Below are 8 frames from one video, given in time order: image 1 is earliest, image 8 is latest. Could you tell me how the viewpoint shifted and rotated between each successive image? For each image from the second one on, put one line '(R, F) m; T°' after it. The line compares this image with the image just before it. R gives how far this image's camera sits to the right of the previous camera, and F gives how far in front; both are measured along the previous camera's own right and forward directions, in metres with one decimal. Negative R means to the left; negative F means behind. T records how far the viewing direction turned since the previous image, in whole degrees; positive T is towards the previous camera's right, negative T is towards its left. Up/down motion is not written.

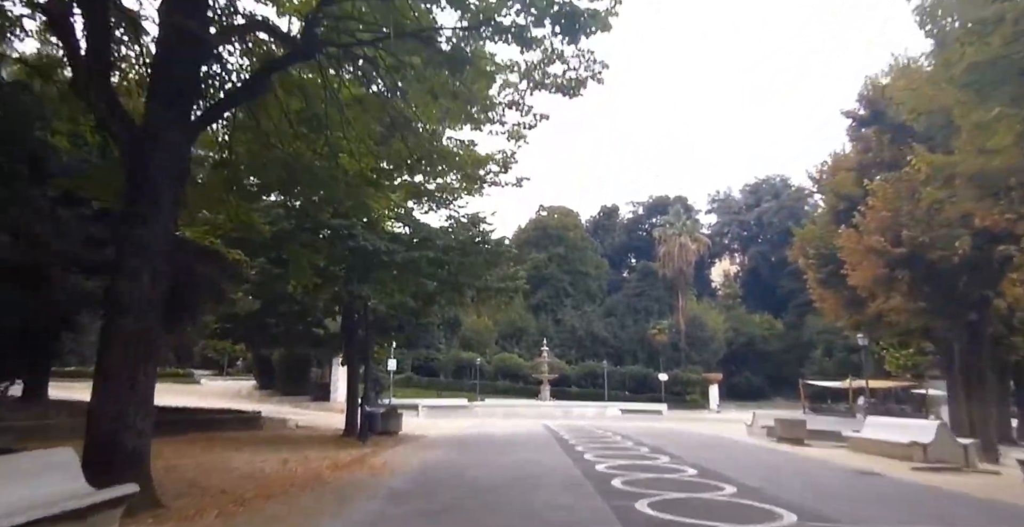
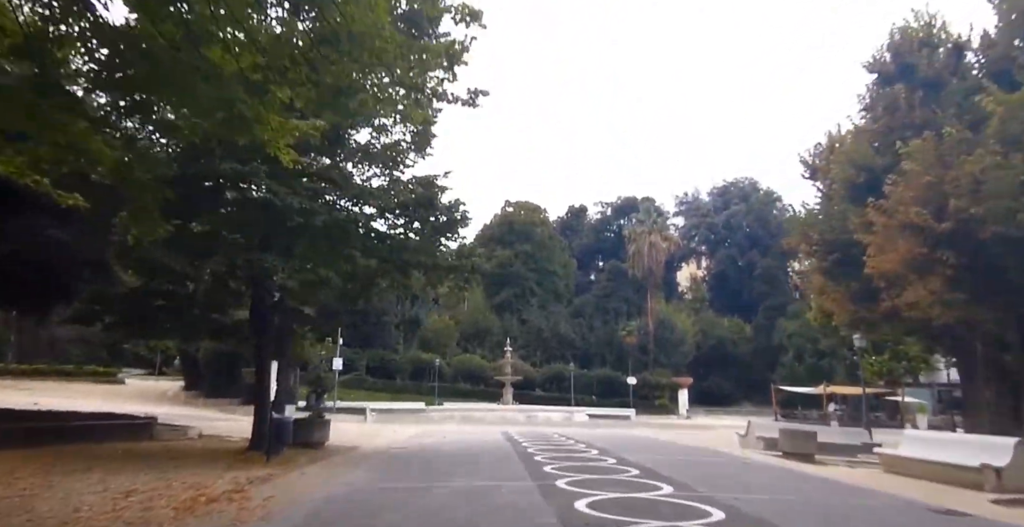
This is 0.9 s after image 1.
(+0.2, +3.8) m; +3°
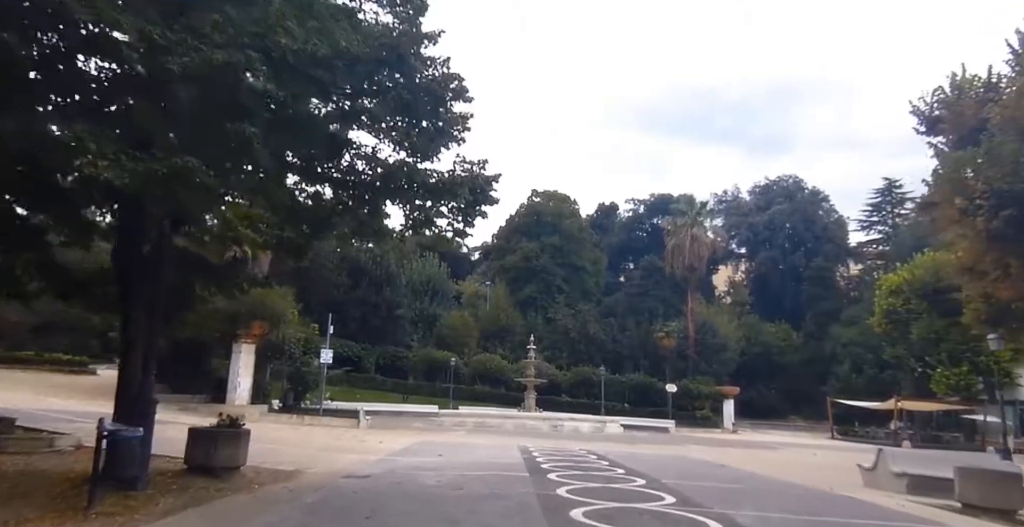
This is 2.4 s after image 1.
(0.0, +6.2) m; -2°
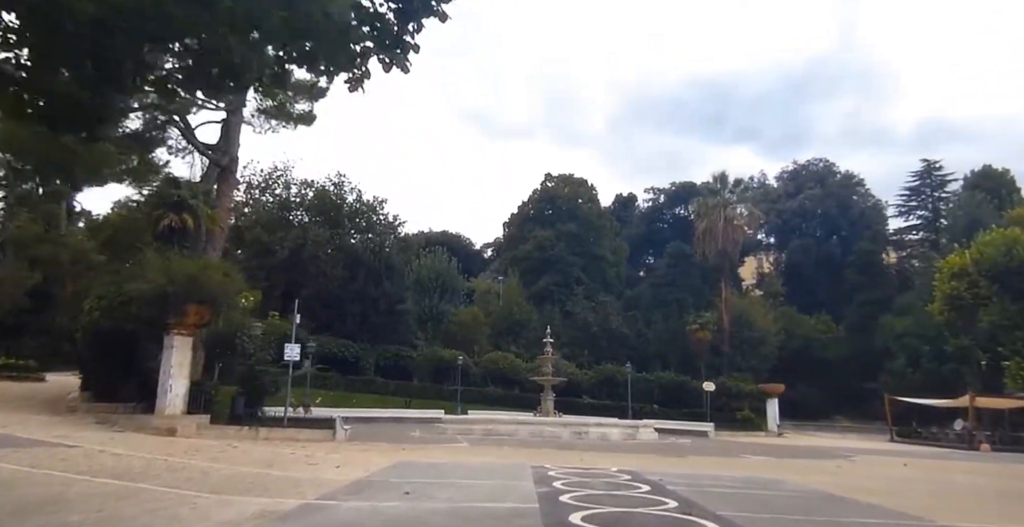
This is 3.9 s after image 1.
(+0.1, +6.0) m; -1°
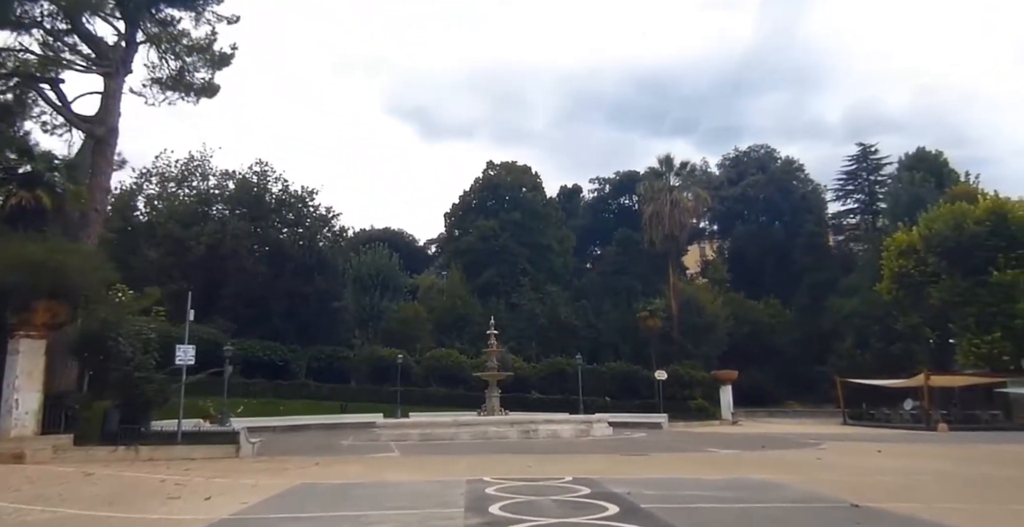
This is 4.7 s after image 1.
(+0.4, +3.0) m; +4°
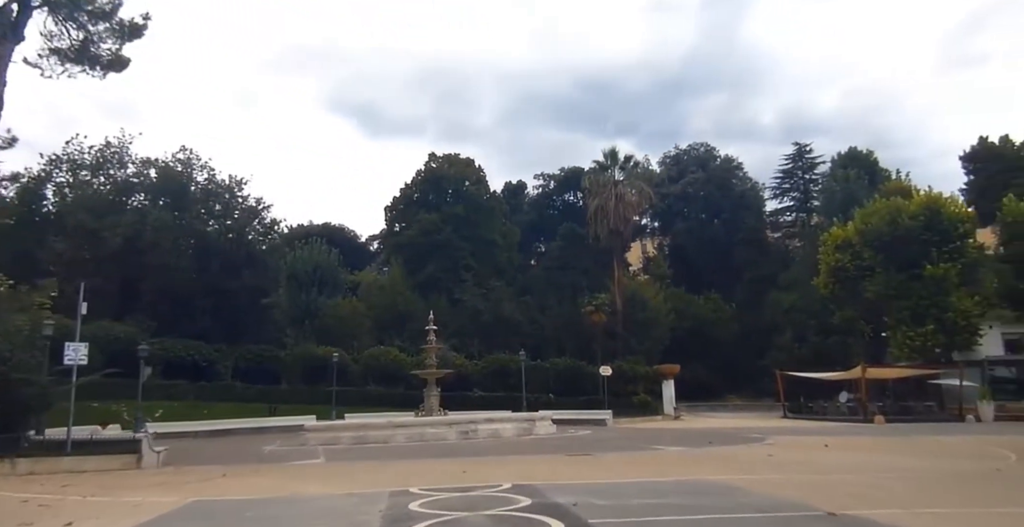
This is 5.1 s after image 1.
(+0.2, +1.4) m; +4°
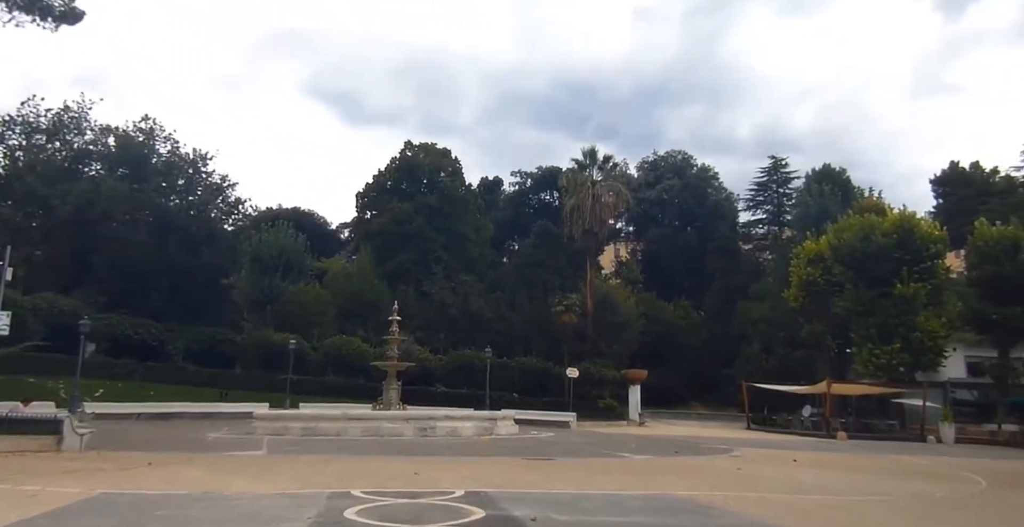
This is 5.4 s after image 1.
(+0.1, +1.1) m; +2°
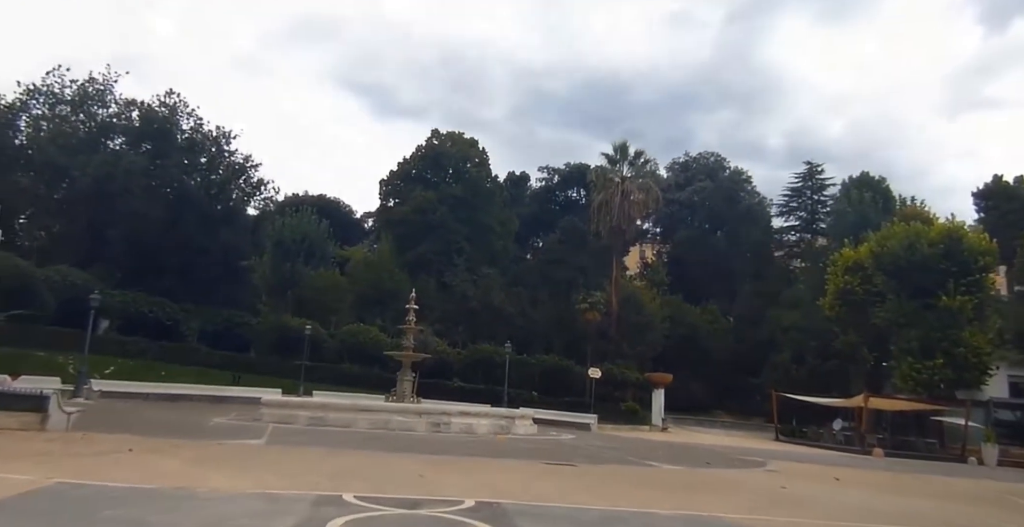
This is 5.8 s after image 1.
(-0.1, +1.5) m; -2°
